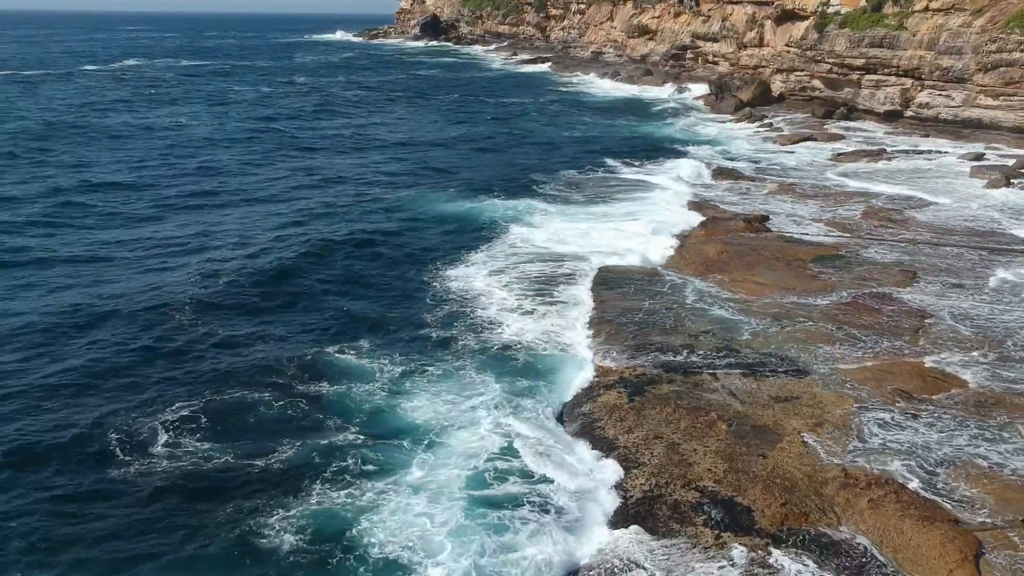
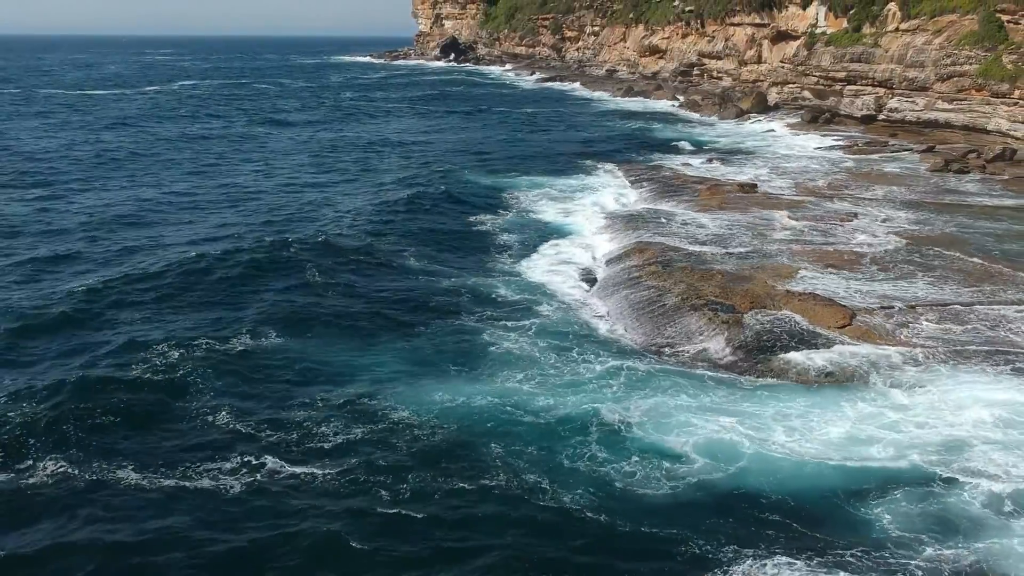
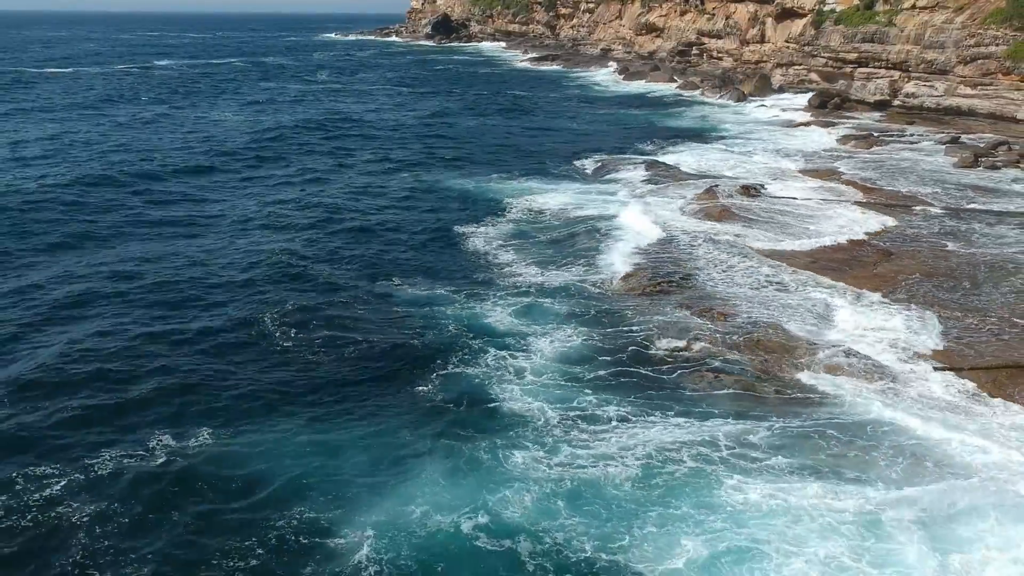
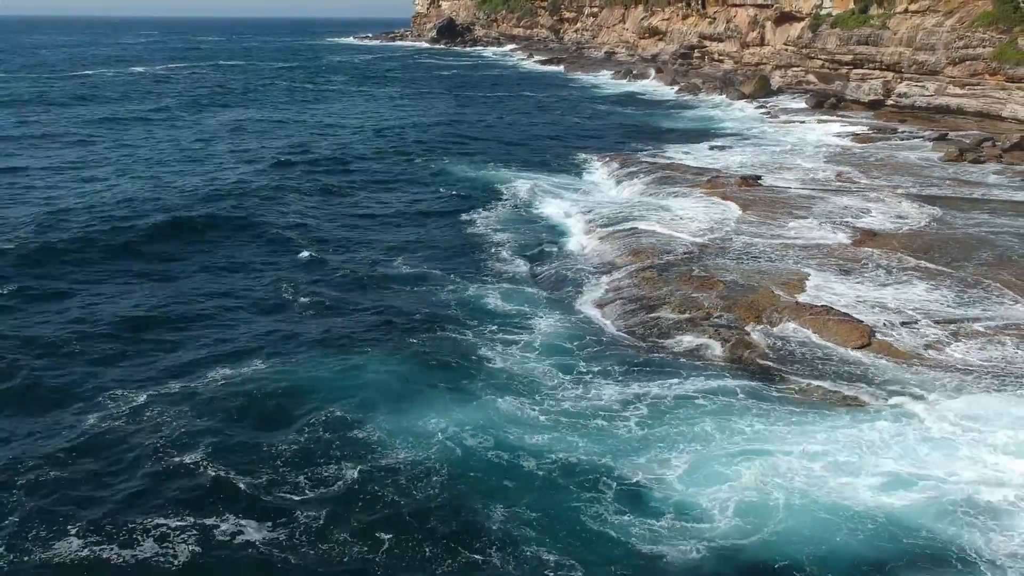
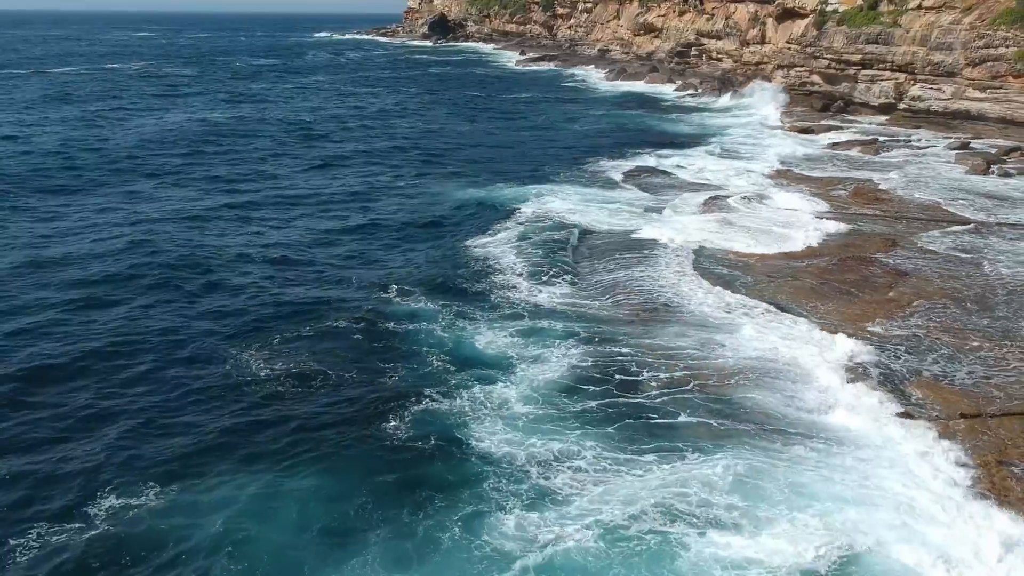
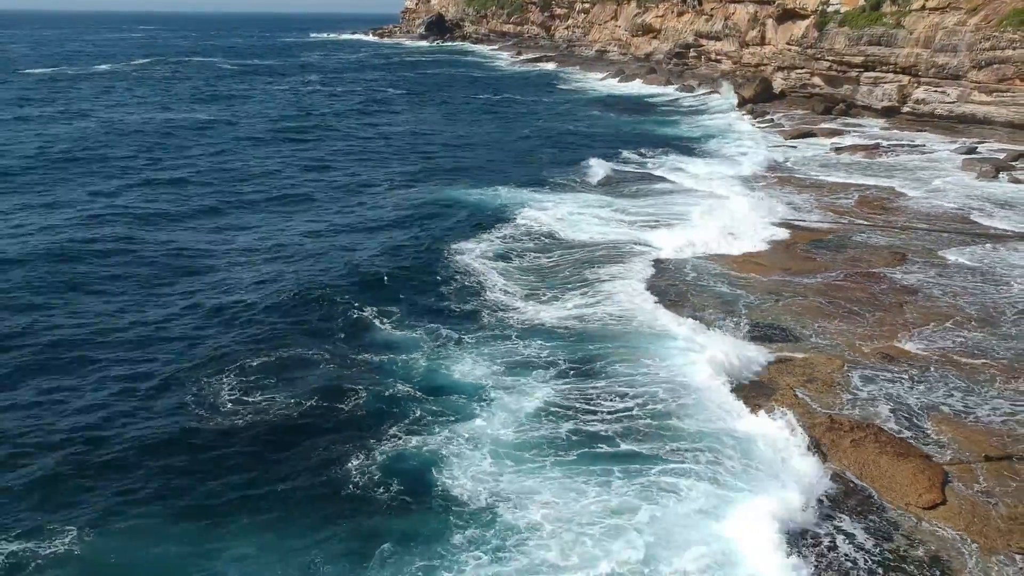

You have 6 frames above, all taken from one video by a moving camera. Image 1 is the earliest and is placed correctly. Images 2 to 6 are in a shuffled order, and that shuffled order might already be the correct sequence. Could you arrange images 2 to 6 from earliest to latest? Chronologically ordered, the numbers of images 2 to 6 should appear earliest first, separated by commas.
6, 5, 3, 4, 2
